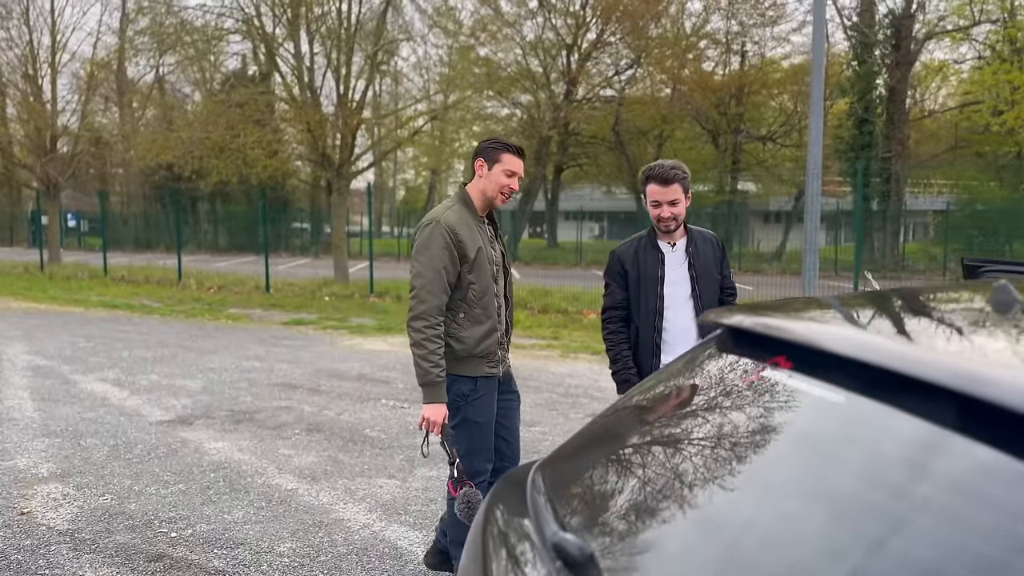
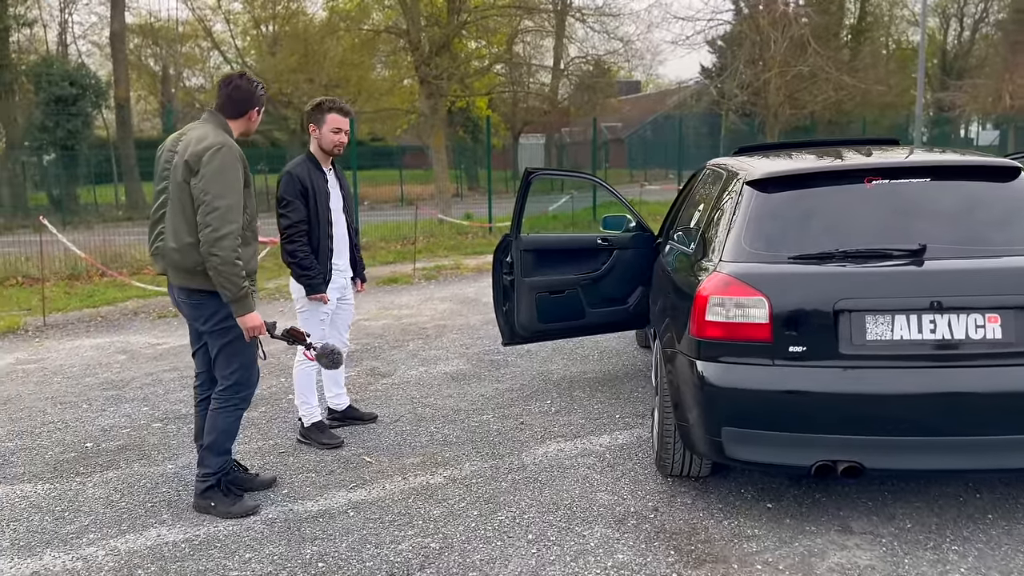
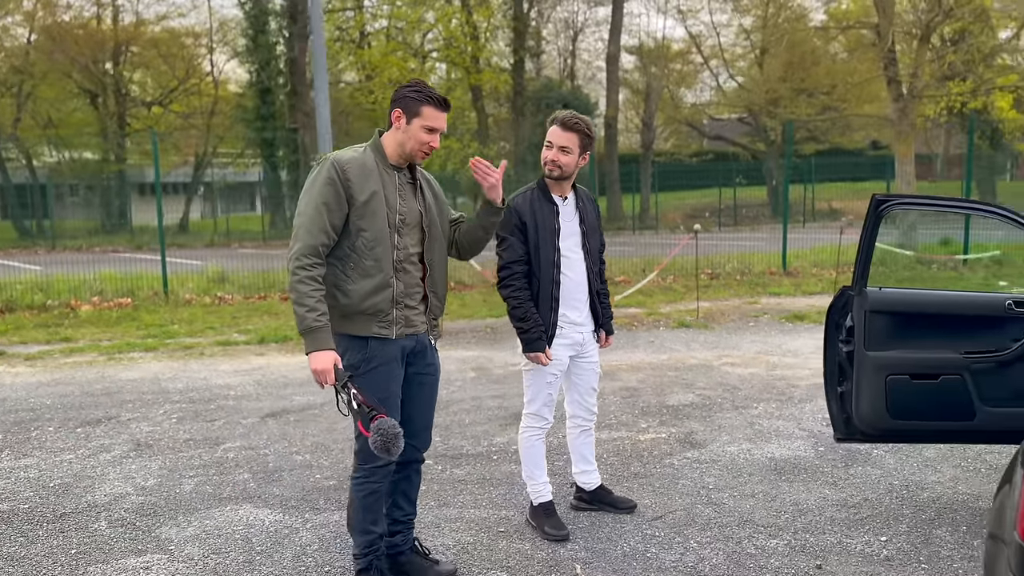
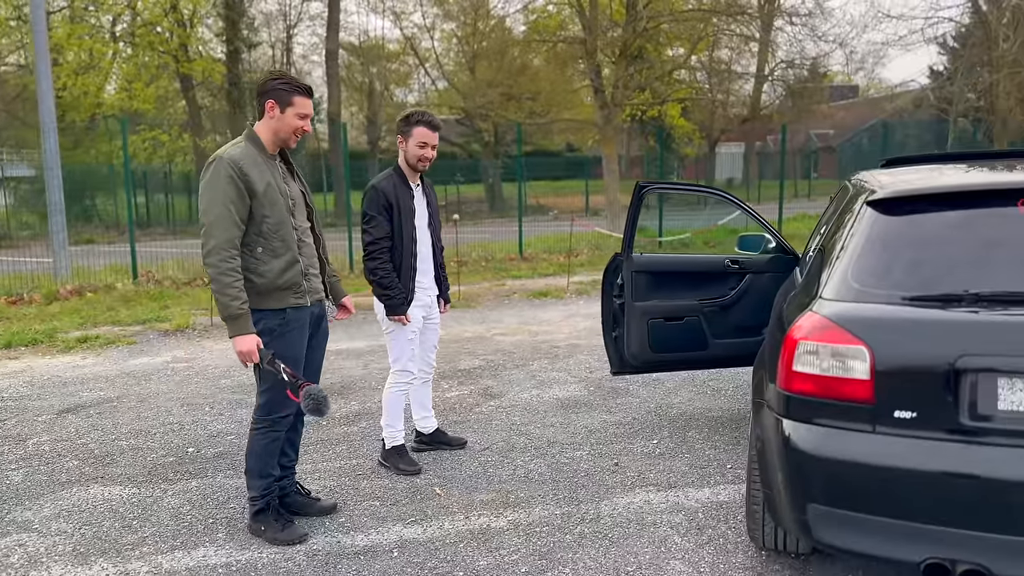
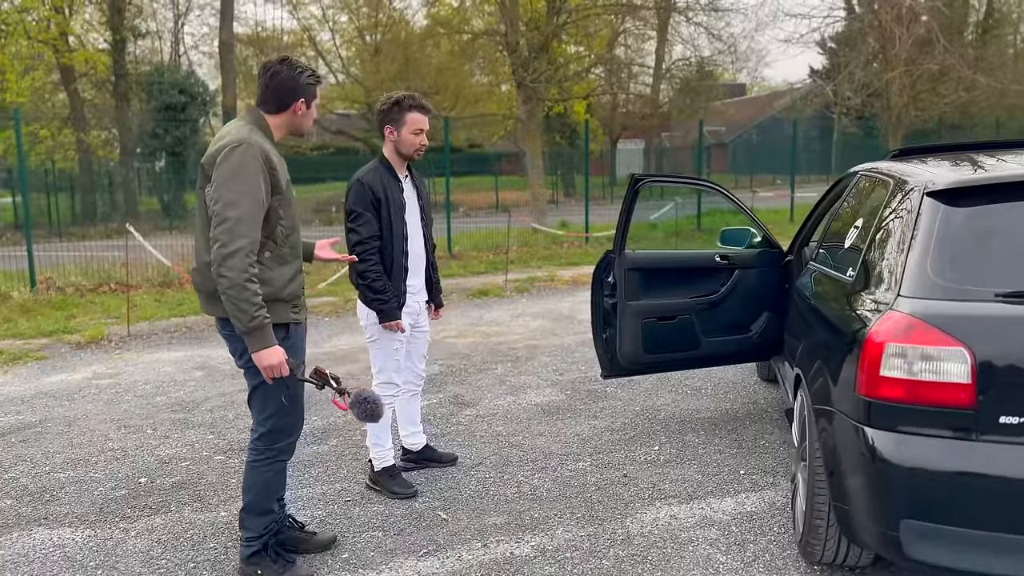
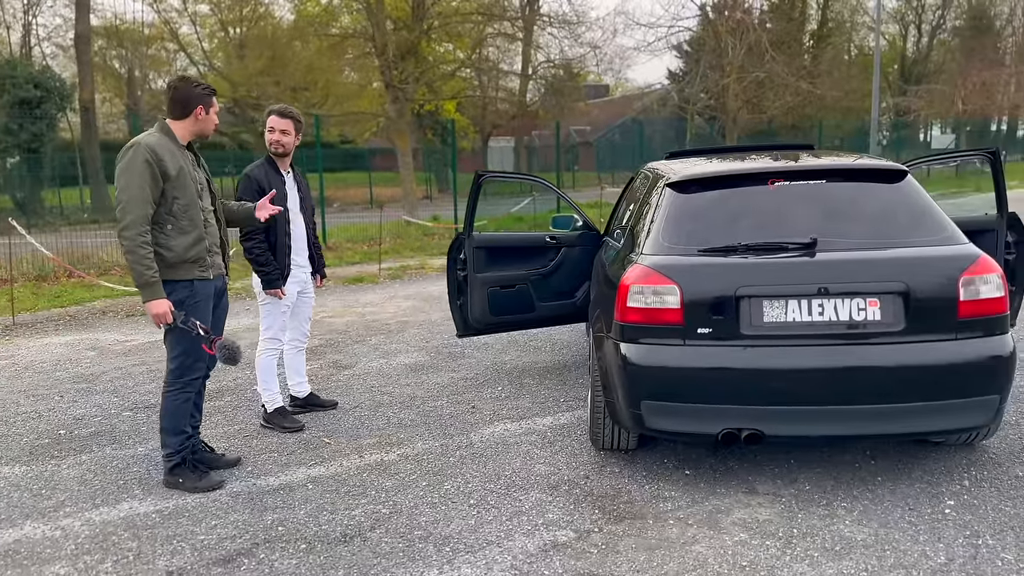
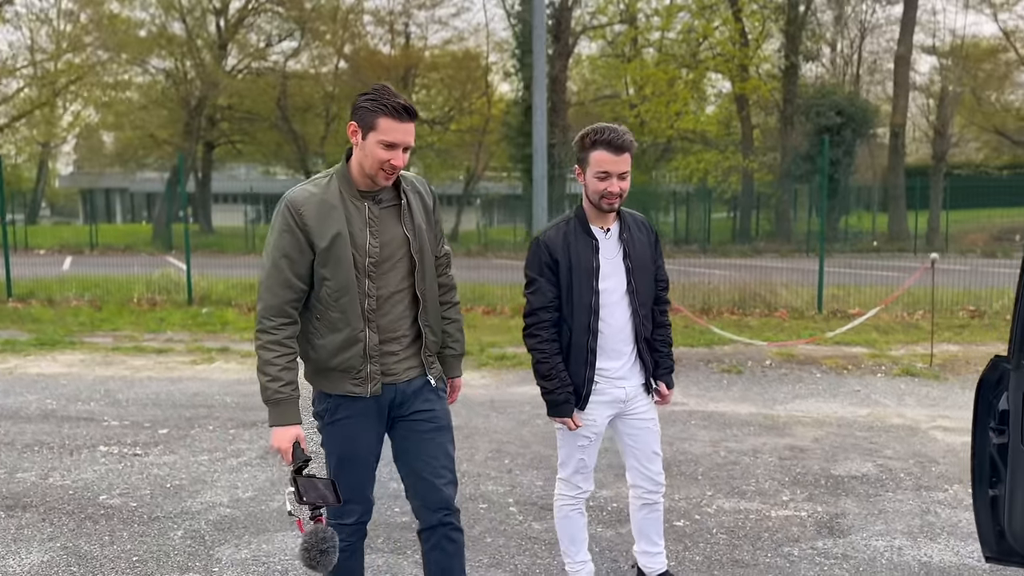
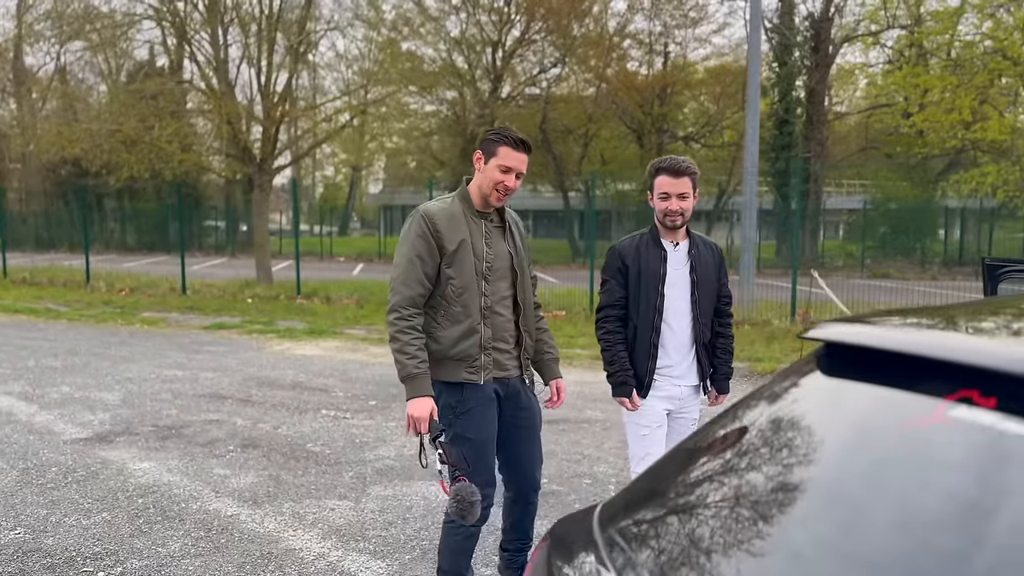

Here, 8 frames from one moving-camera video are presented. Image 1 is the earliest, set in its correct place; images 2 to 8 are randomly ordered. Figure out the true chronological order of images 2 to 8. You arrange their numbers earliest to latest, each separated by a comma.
8, 7, 3, 4, 6, 2, 5
